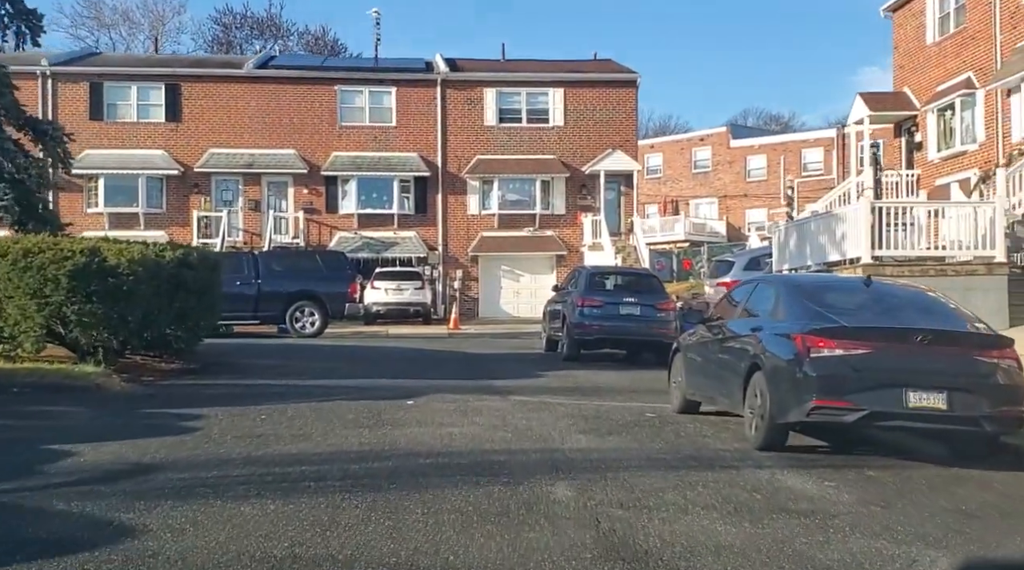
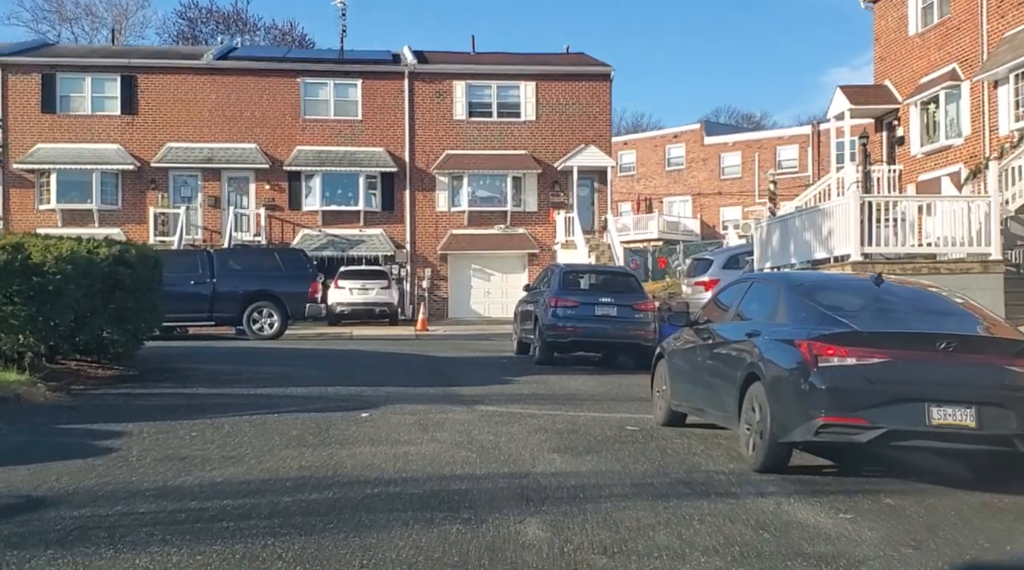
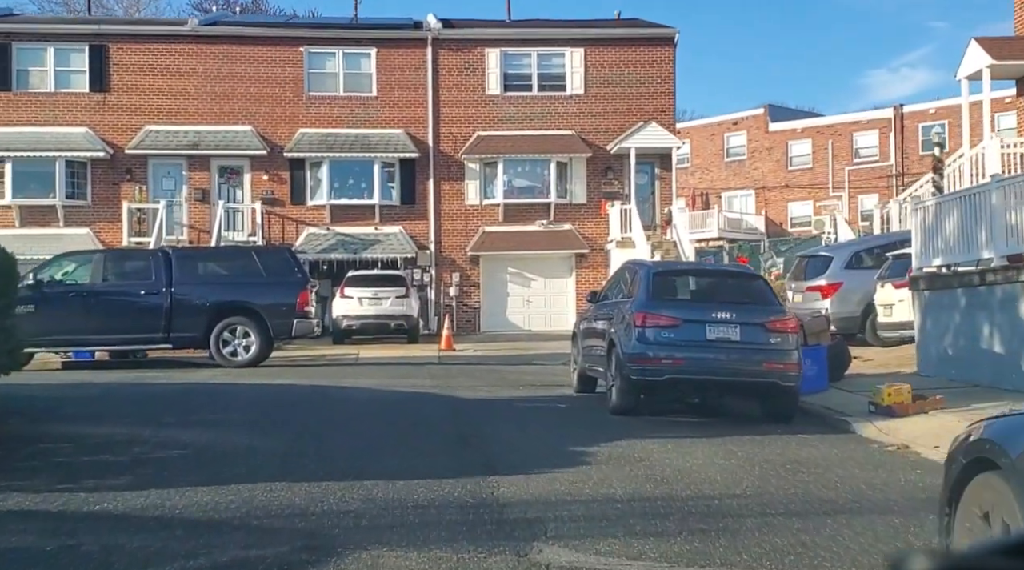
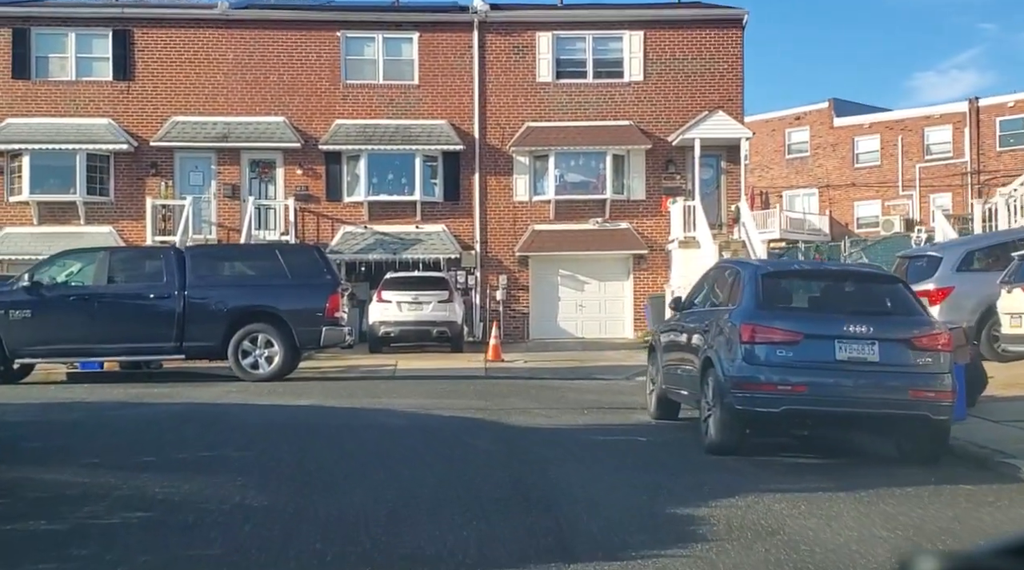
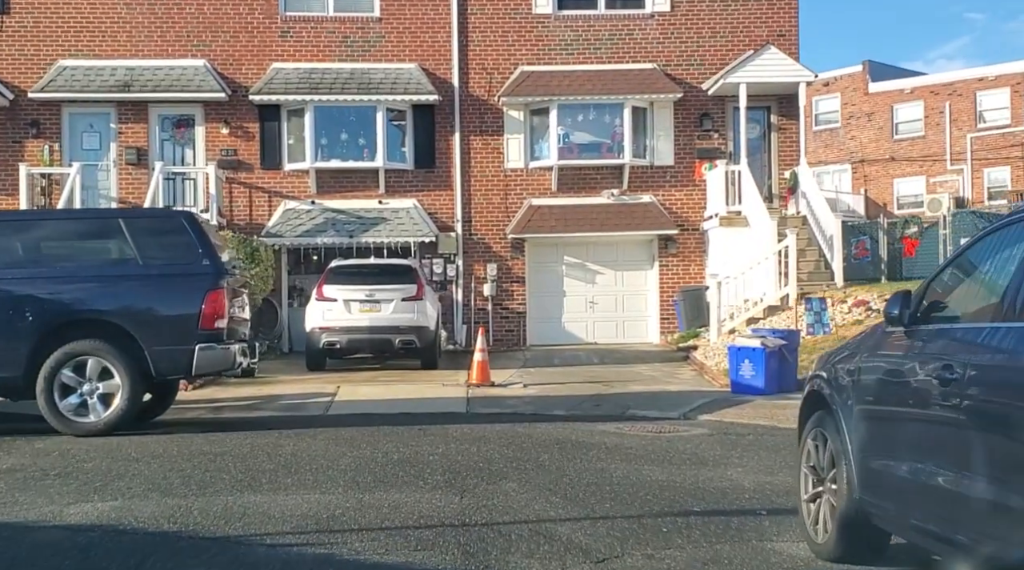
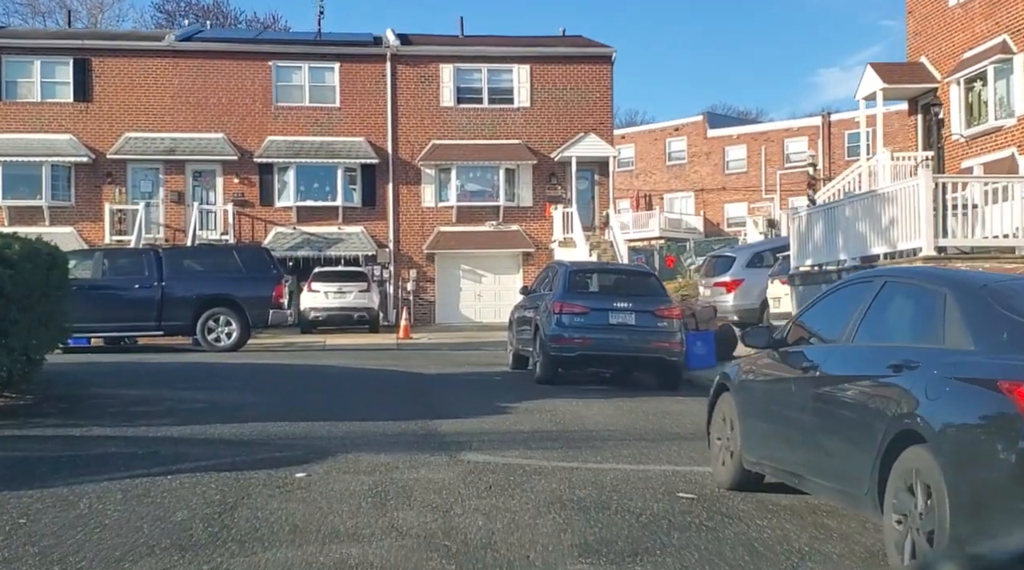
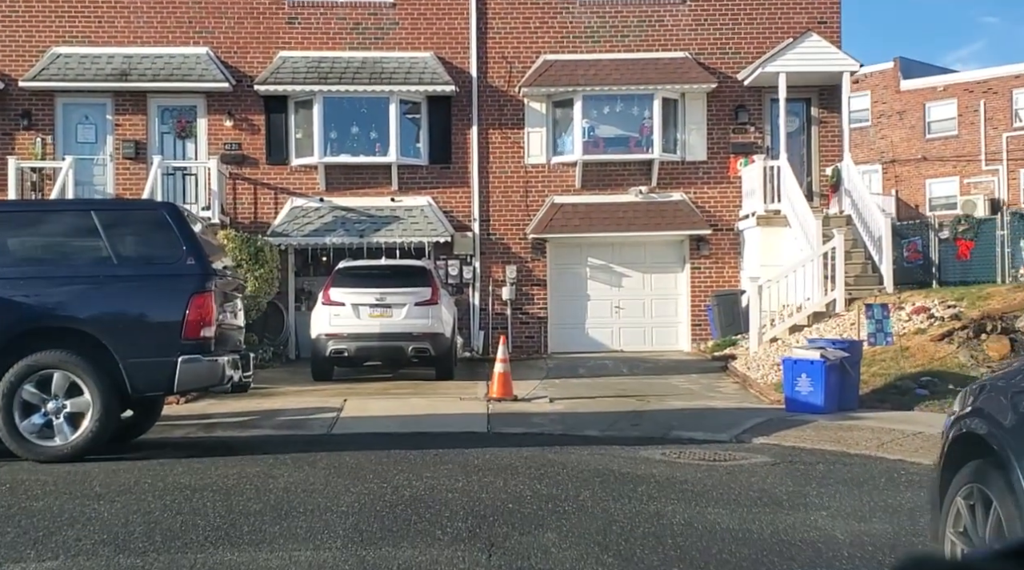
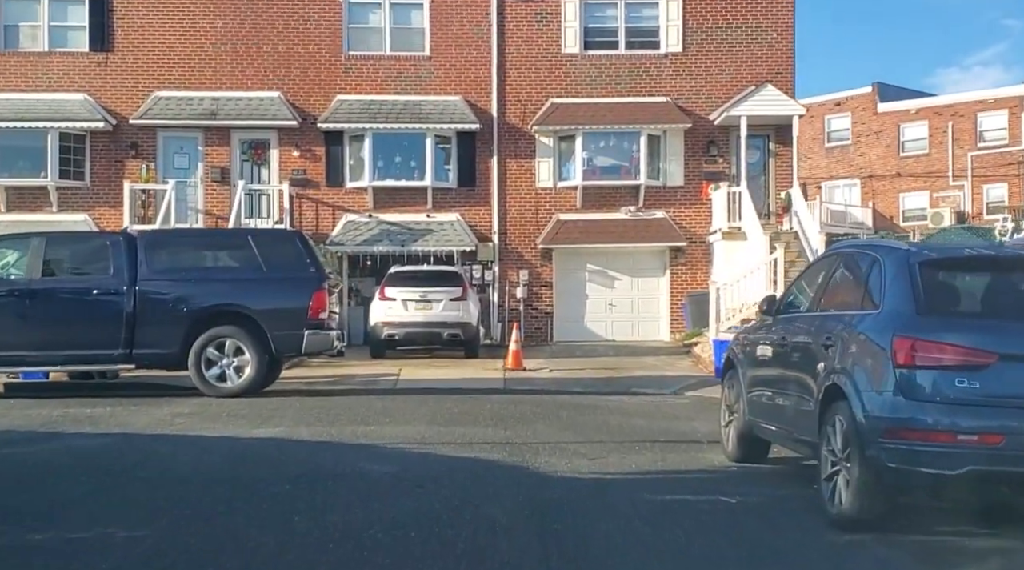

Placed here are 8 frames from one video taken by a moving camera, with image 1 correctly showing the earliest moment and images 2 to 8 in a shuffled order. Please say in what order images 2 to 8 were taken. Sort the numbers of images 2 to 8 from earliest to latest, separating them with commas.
2, 6, 3, 4, 8, 5, 7
